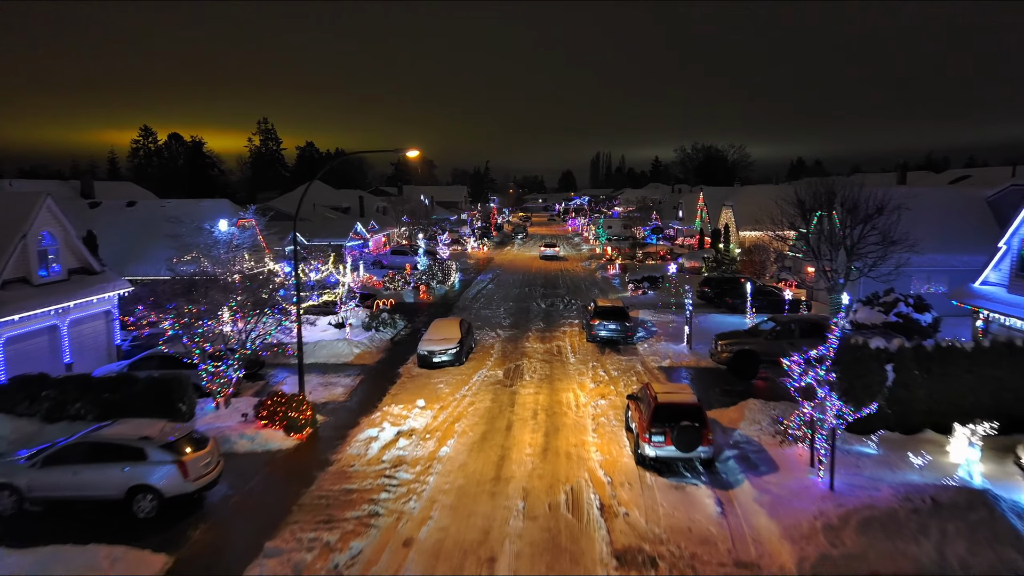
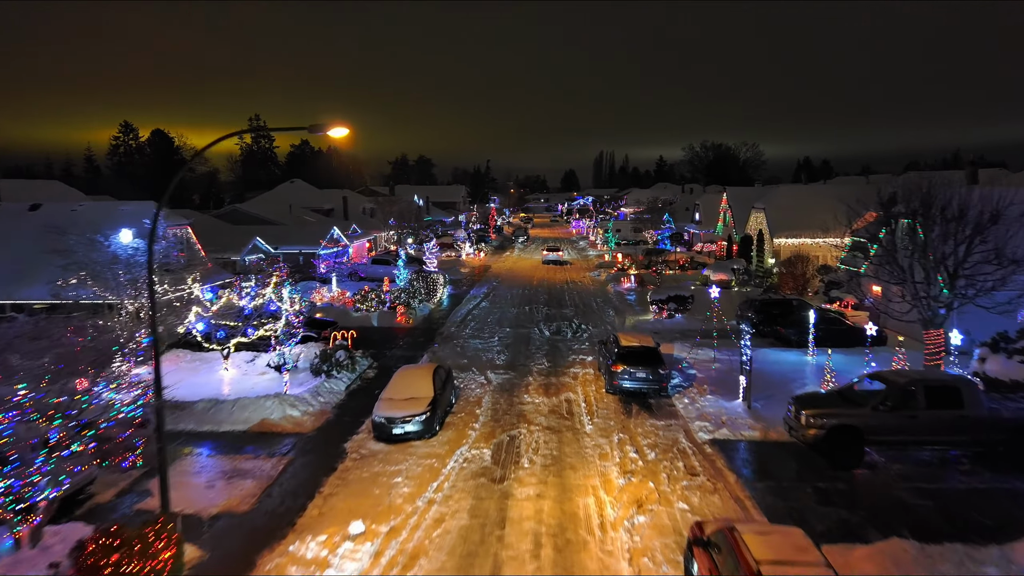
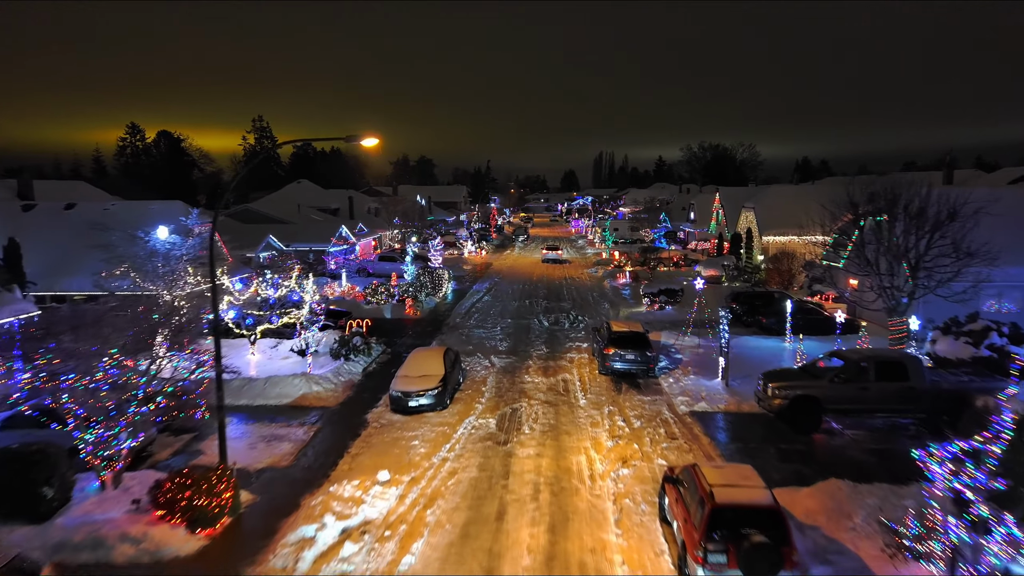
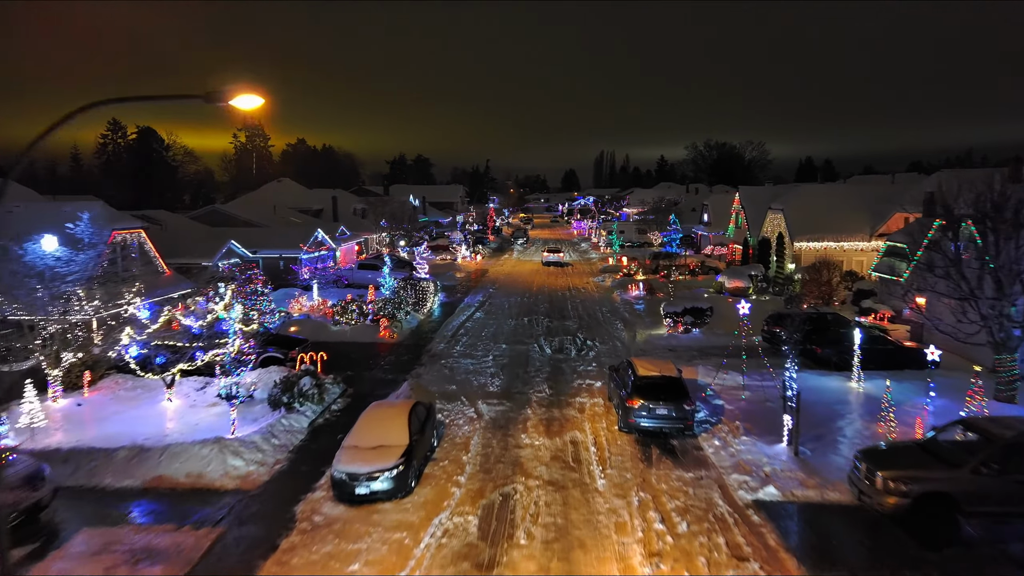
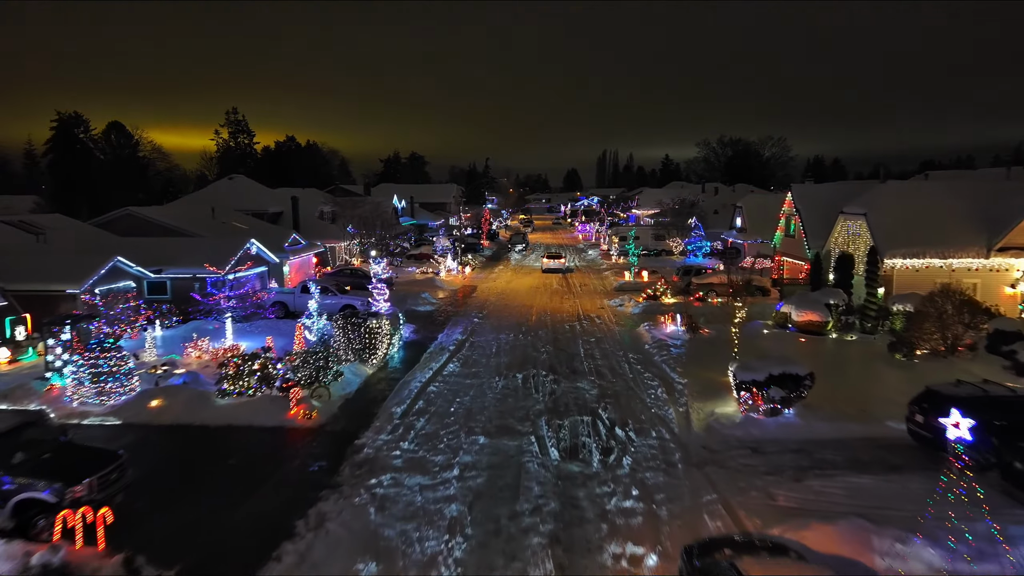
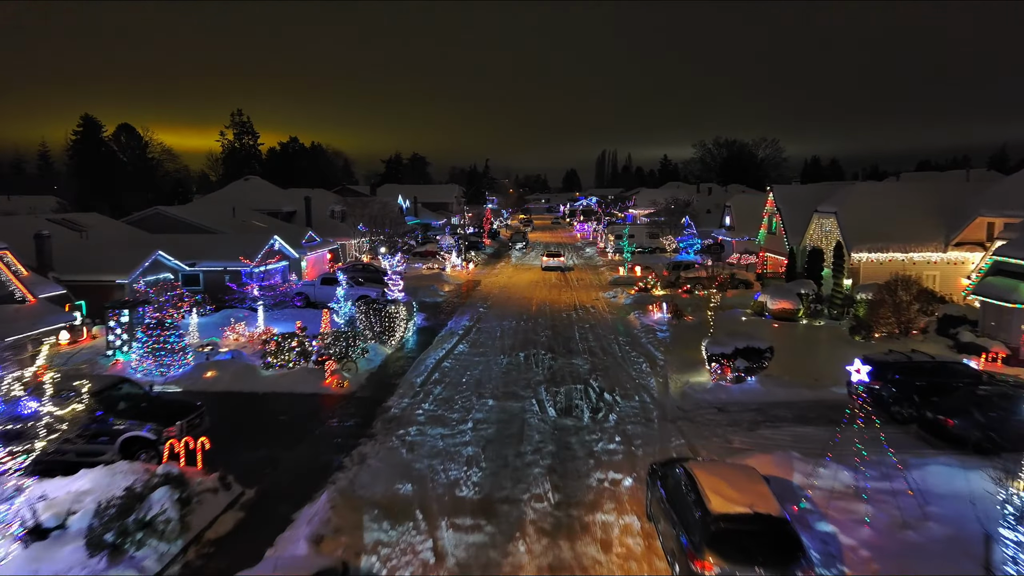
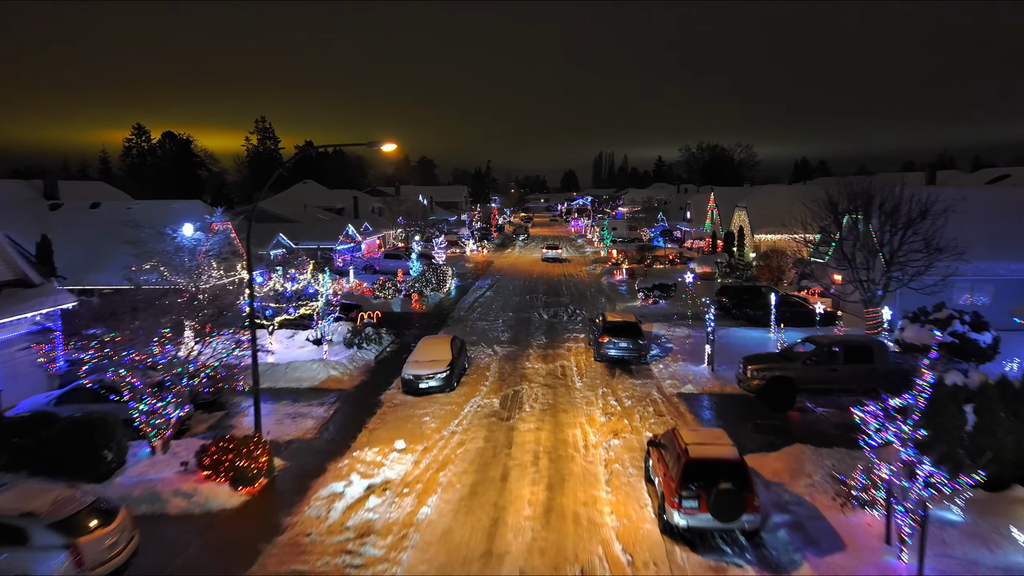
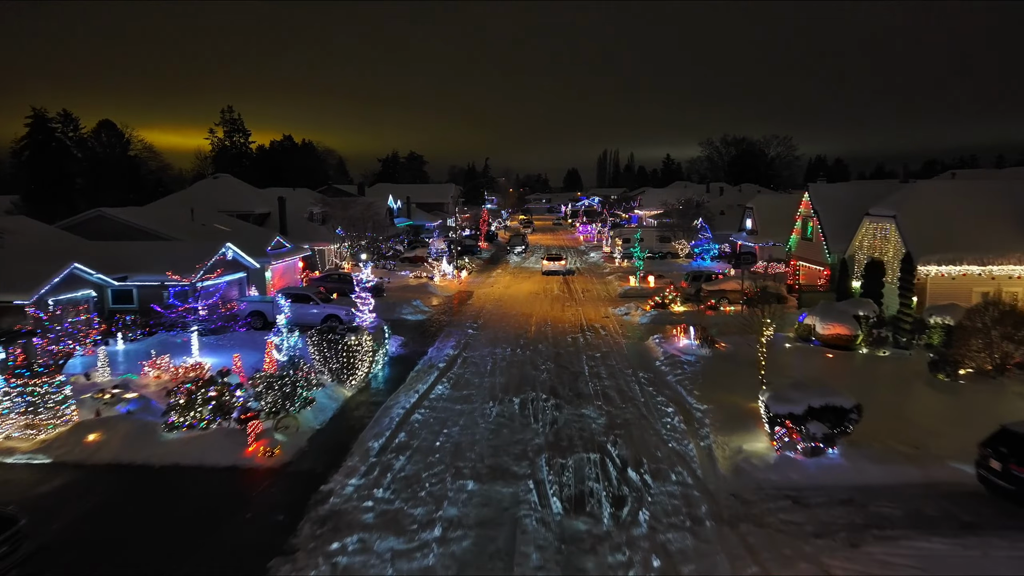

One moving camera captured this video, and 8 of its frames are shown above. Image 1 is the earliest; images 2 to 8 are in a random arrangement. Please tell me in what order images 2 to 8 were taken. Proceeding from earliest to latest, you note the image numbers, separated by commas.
7, 3, 2, 4, 6, 5, 8
